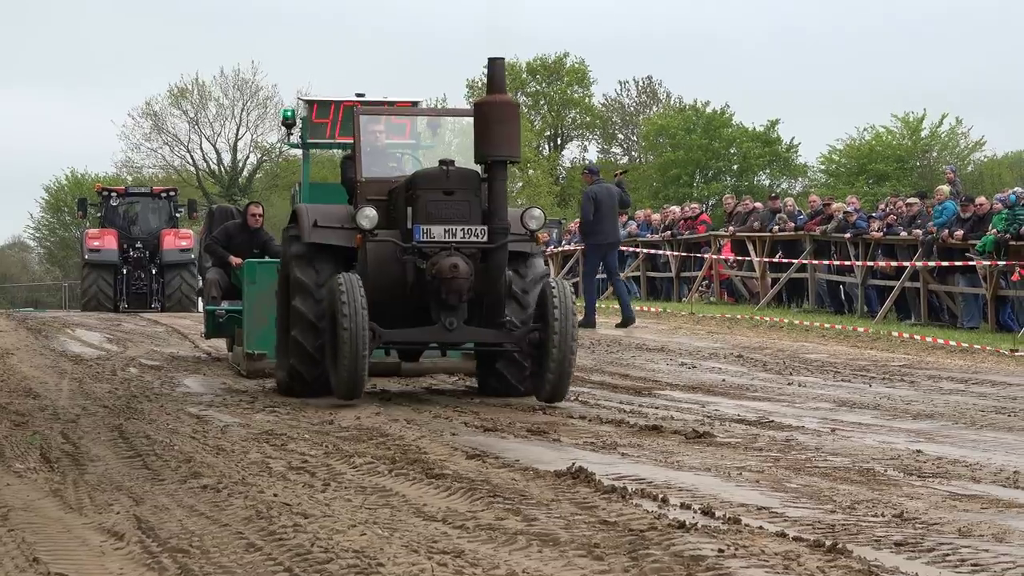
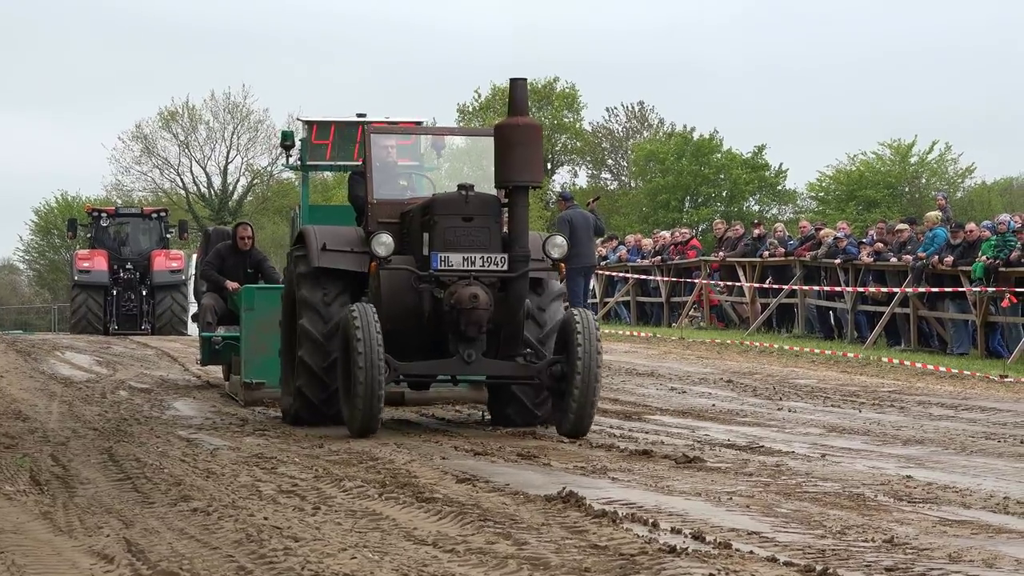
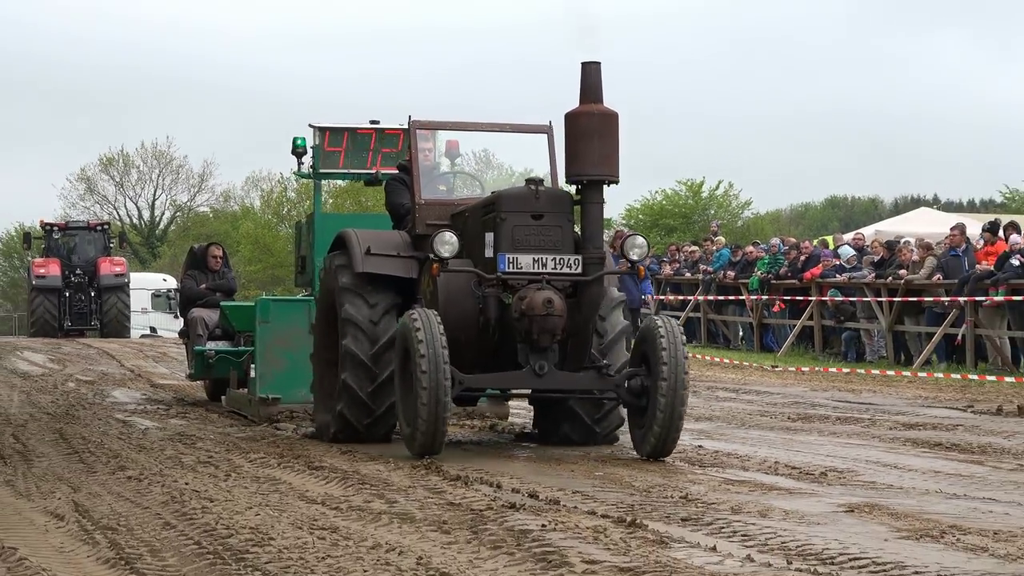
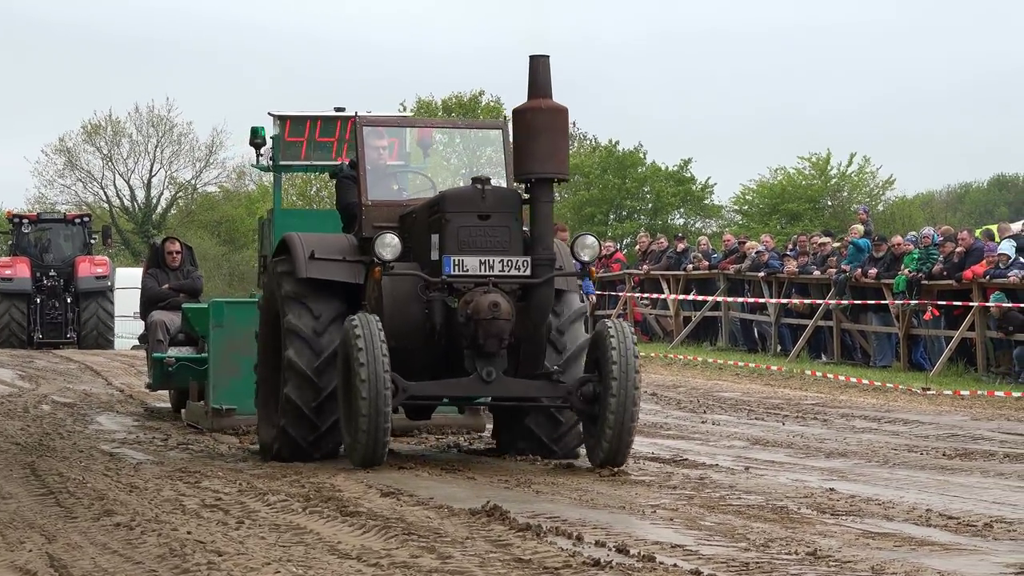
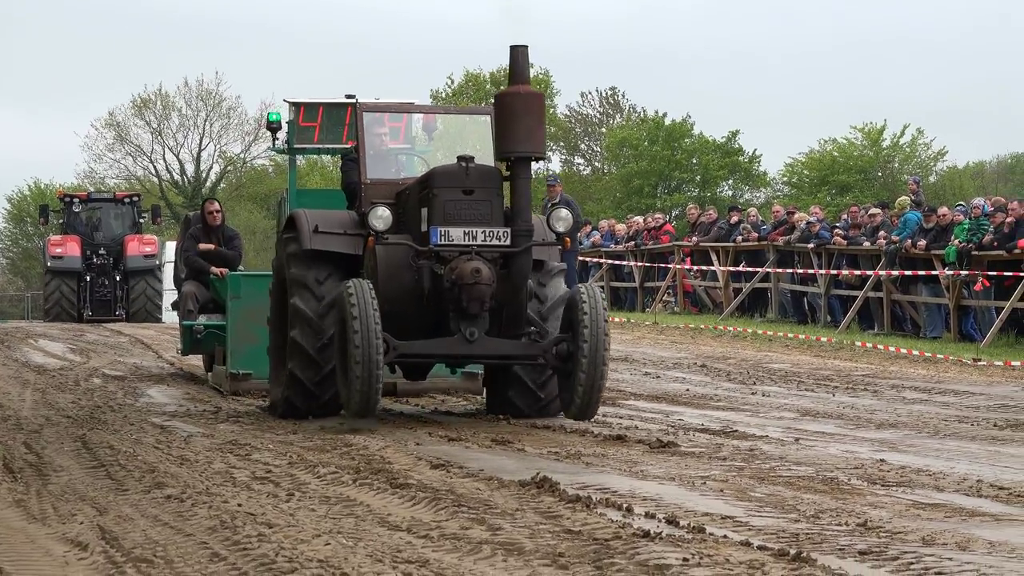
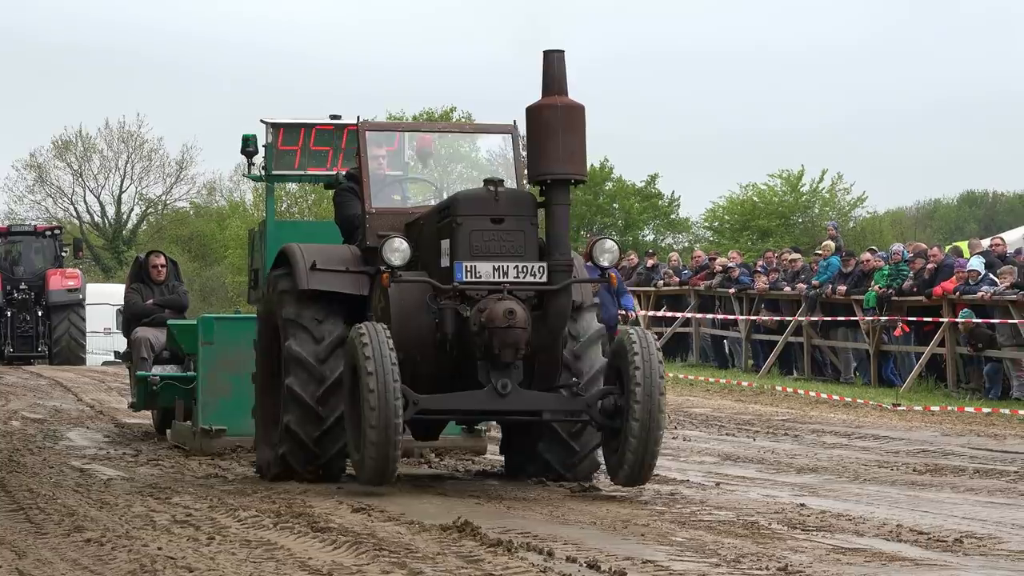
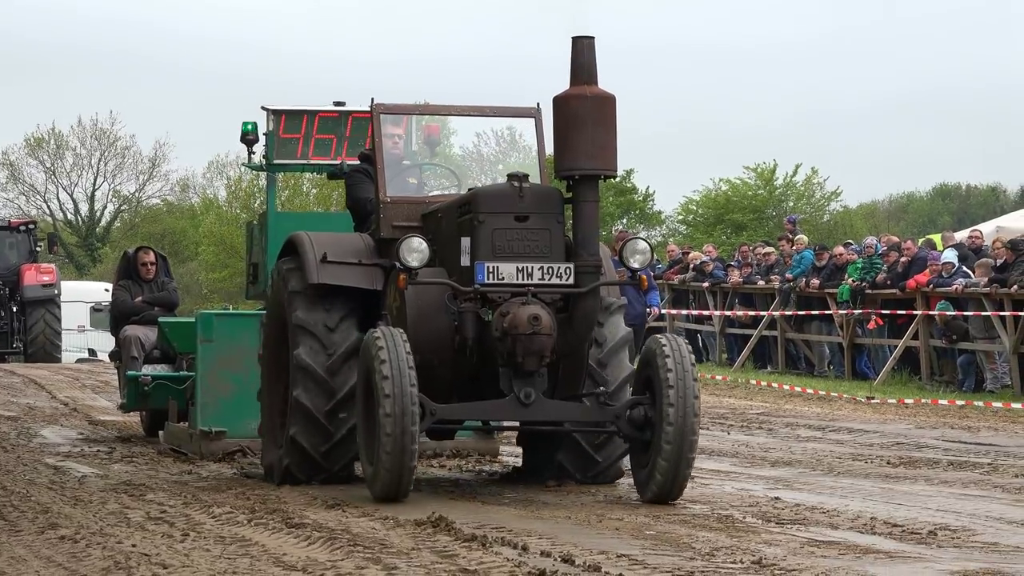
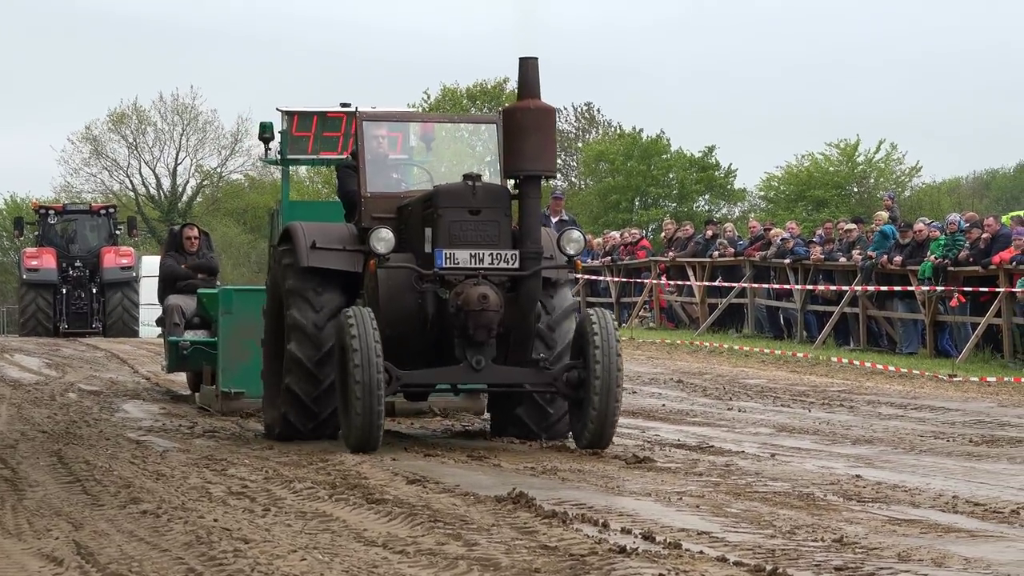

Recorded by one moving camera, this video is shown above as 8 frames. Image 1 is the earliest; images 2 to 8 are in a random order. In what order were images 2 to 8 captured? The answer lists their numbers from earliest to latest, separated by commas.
2, 5, 8, 4, 6, 7, 3
